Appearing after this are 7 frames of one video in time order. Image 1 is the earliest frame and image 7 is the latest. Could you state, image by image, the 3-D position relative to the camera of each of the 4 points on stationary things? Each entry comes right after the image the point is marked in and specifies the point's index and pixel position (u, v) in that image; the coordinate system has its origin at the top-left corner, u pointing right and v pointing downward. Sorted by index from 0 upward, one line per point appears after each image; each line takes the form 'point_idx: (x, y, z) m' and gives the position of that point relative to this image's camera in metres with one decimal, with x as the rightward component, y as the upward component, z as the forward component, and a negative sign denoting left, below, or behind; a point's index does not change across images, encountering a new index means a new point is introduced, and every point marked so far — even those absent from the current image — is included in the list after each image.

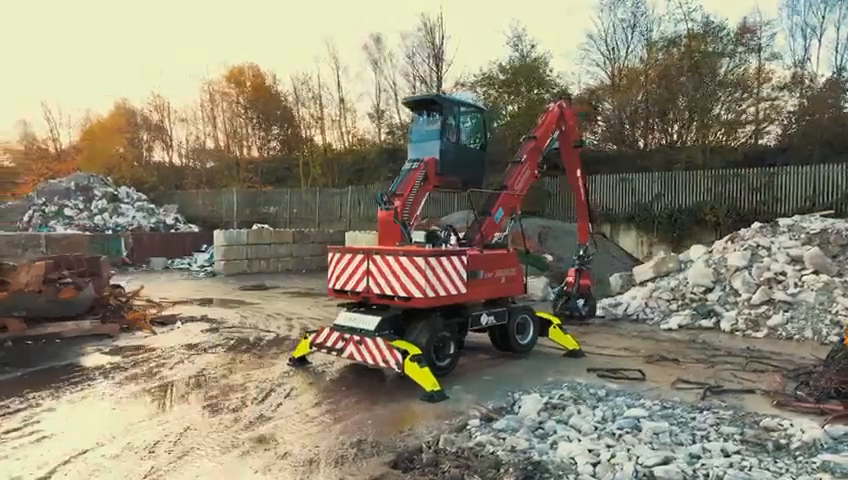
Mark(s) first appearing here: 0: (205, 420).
0: (-2.1, -1.7, +6.4) m
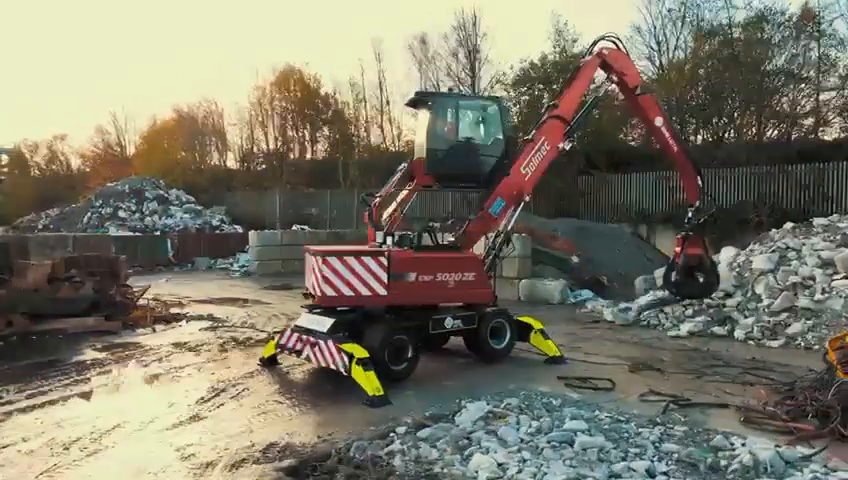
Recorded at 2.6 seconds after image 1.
0: (-2.7, -1.7, +6.4) m
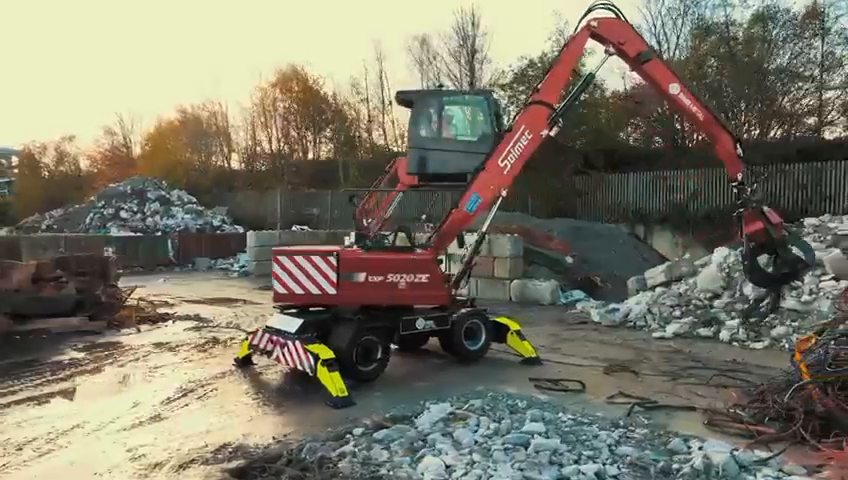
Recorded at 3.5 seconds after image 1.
0: (-3.1, -1.7, +6.4) m
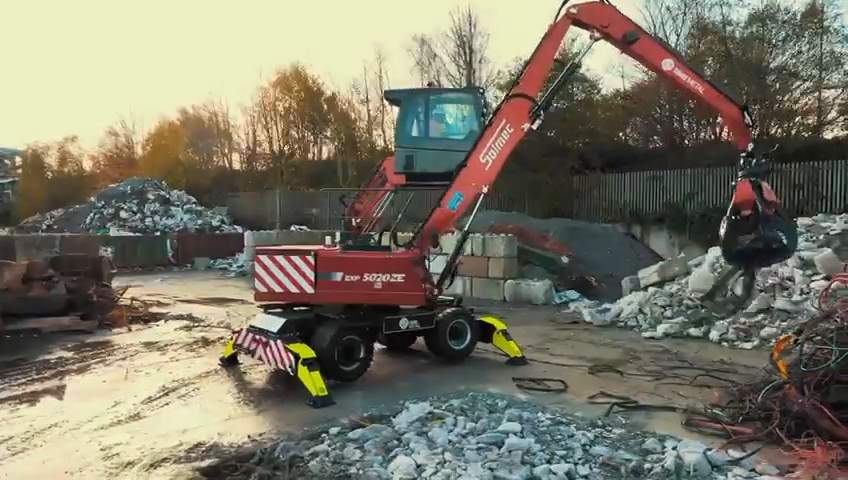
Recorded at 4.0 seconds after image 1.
0: (-3.3, -1.7, +6.5) m
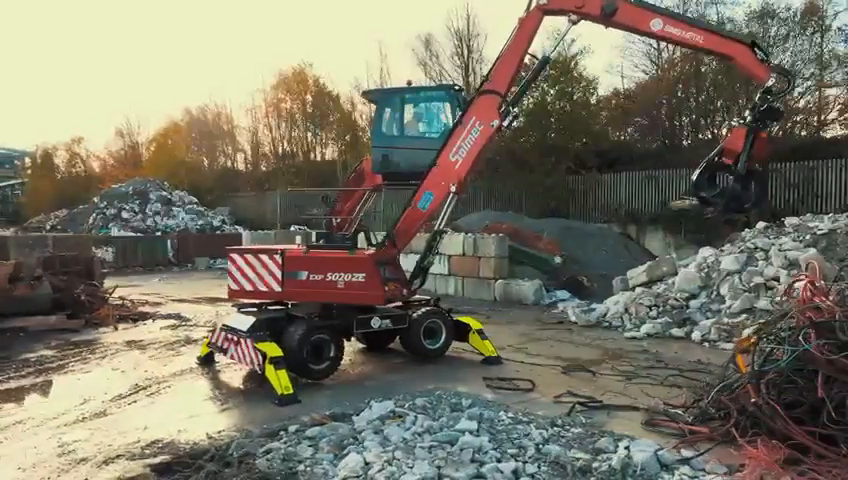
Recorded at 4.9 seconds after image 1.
0: (-3.7, -1.7, +6.5) m
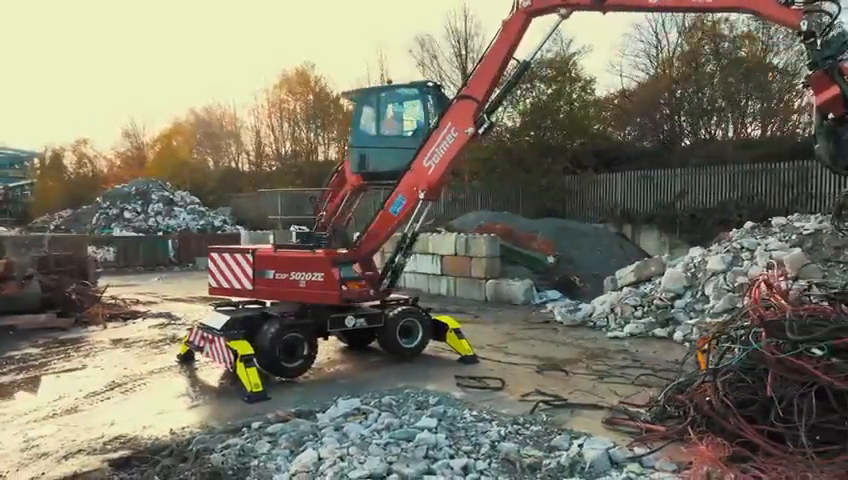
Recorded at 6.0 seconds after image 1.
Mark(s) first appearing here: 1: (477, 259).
0: (-4.0, -1.7, +6.7) m
1: (+1.2, -0.5, +15.7) m
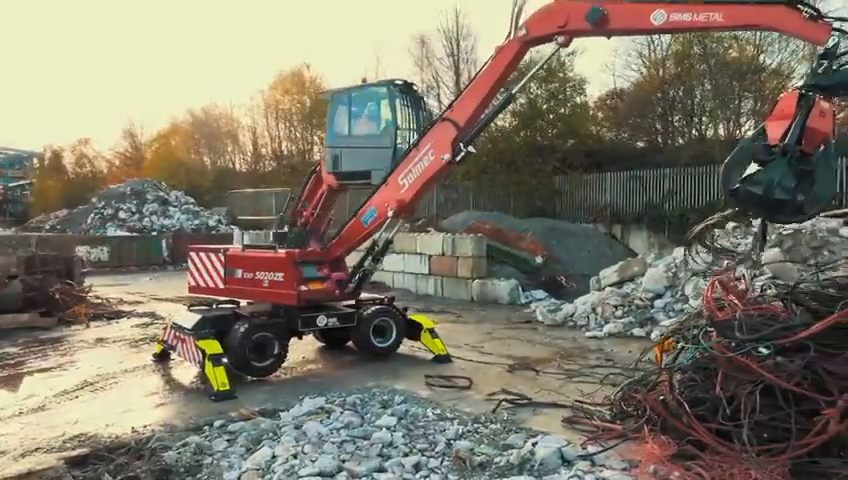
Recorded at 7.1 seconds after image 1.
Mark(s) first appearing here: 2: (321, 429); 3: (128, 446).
0: (-4.4, -1.7, +6.7) m
1: (+0.9, -0.5, +15.7) m
2: (-0.9, -1.7, +5.9) m
3: (-2.4, -1.7, +5.6) m
